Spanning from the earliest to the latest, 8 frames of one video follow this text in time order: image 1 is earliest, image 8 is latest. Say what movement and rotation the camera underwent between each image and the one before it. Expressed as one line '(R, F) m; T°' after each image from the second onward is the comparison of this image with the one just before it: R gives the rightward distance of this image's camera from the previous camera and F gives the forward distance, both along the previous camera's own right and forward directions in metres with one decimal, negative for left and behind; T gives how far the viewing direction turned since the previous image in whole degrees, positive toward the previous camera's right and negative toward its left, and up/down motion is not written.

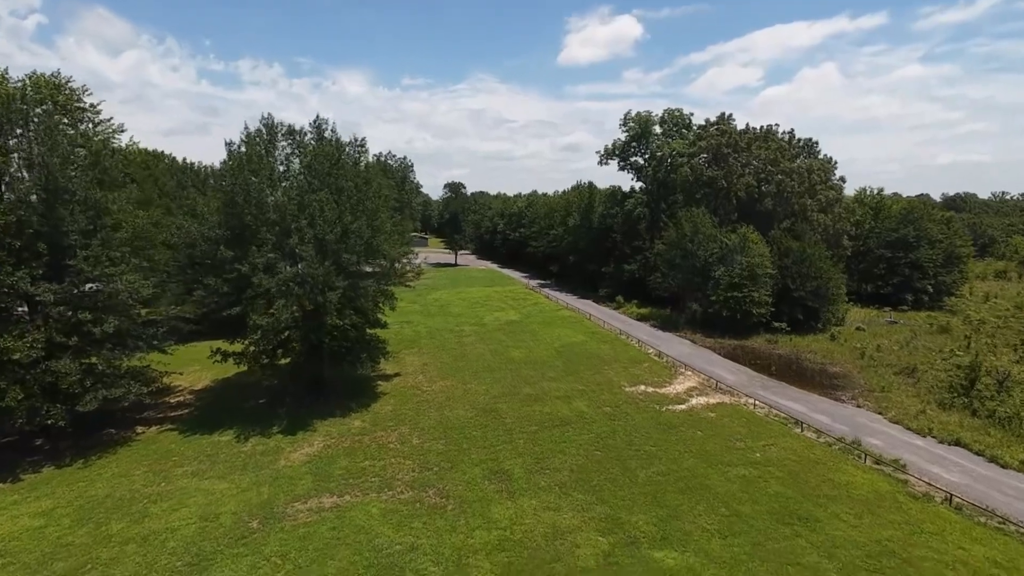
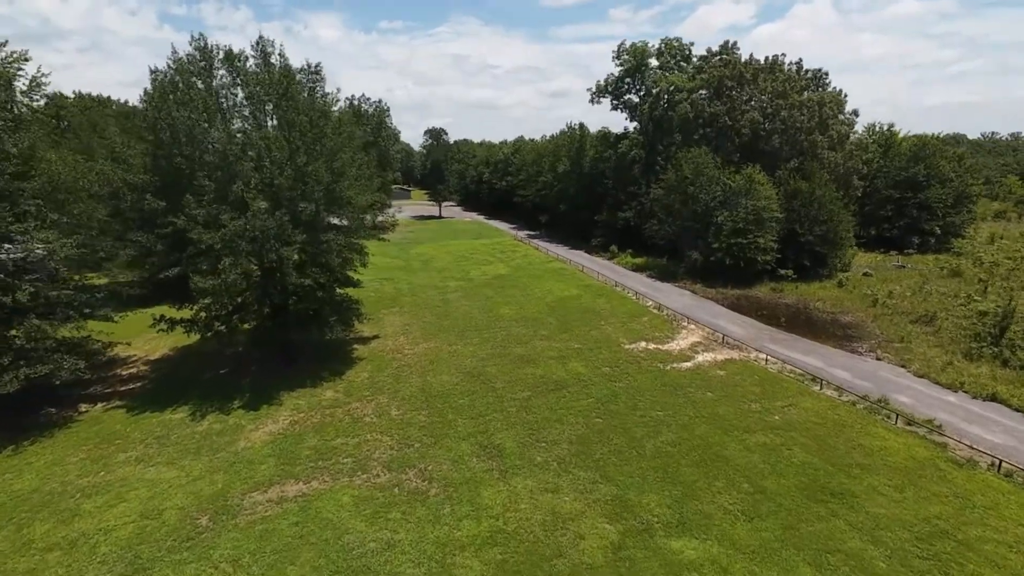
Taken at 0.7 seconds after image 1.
(0.0, +2.8) m; +1°
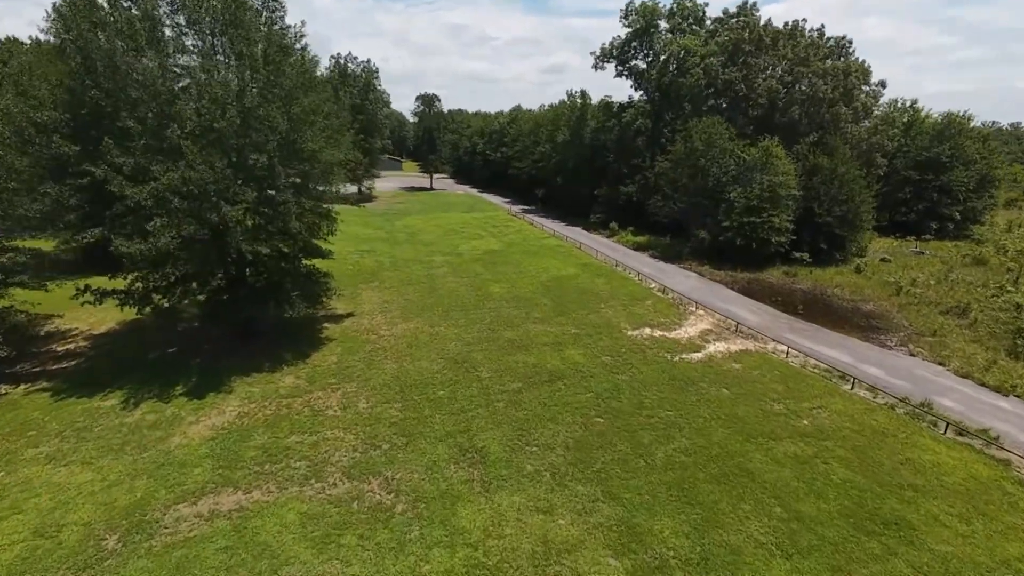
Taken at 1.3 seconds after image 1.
(+0.1, +2.8) m; +1°
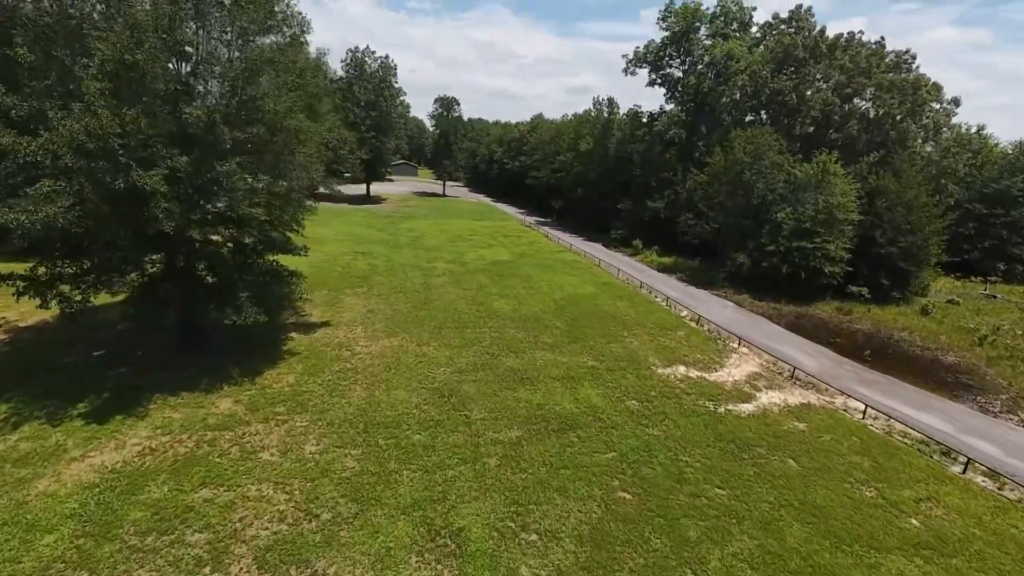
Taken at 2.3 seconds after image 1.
(+0.1, +4.1) m; -1°
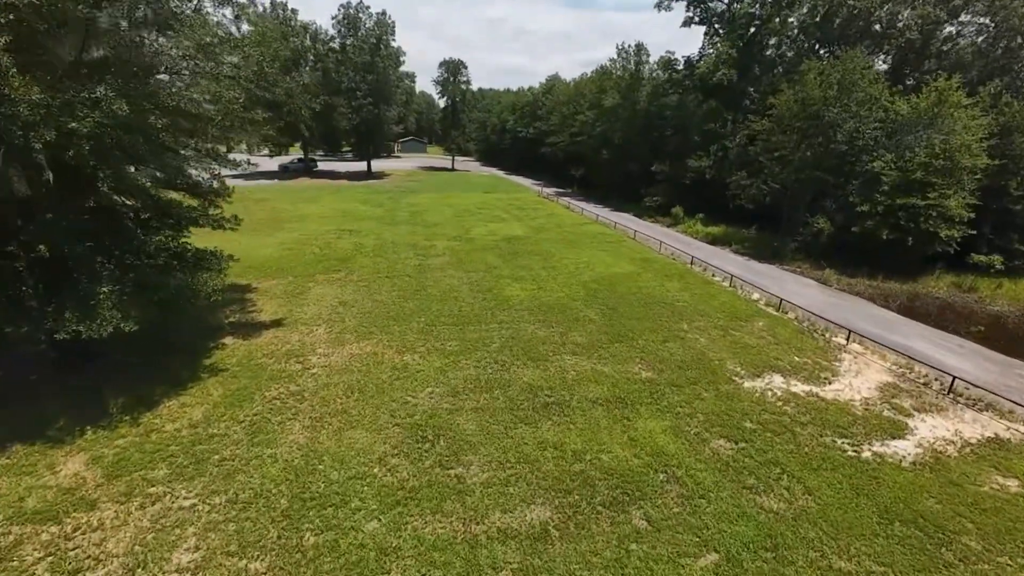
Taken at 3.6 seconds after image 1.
(0.0, +5.8) m; -2°
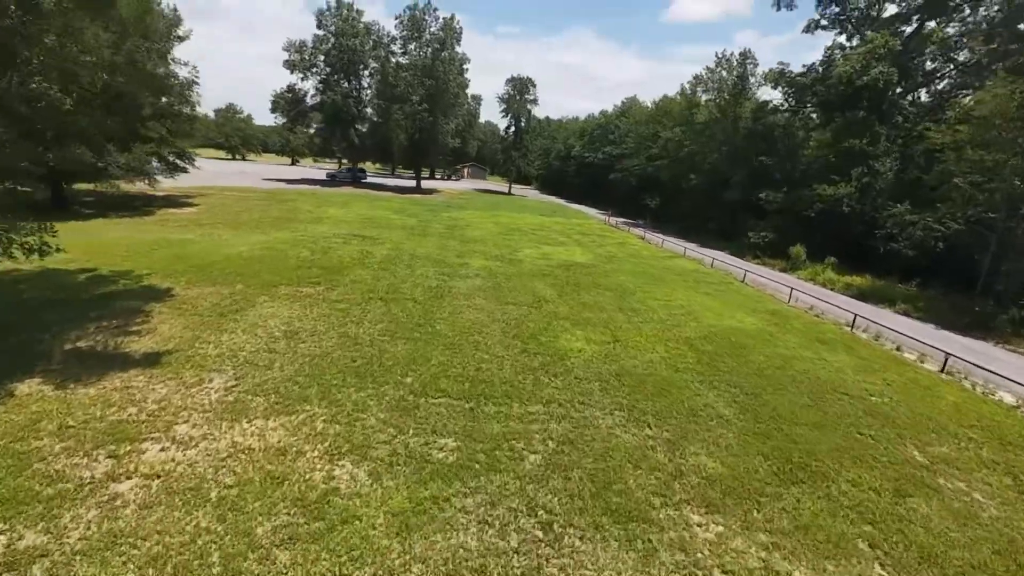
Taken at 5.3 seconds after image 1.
(-0.3, +7.4) m; -6°
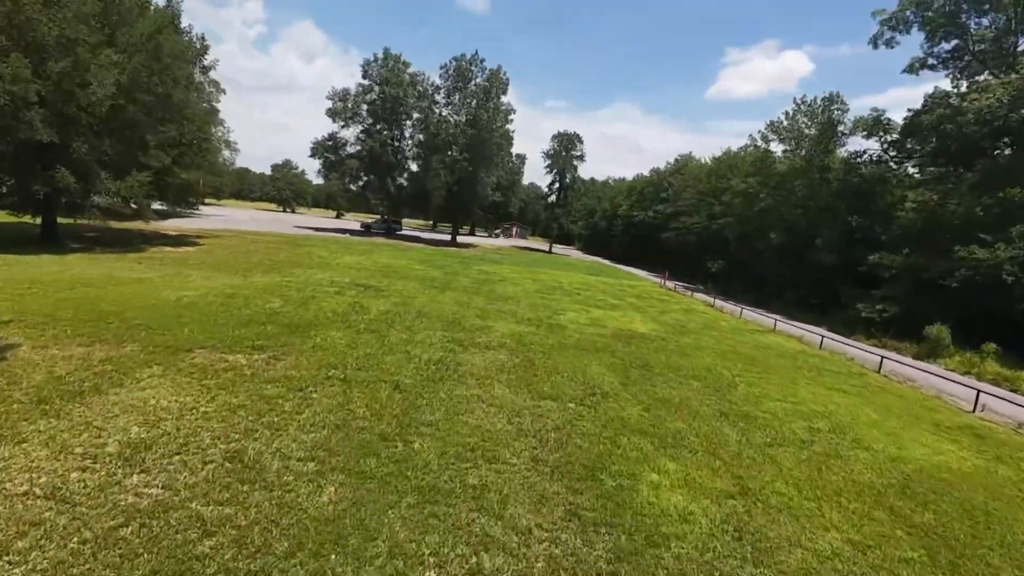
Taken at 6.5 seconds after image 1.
(-0.1, +5.1) m; -5°
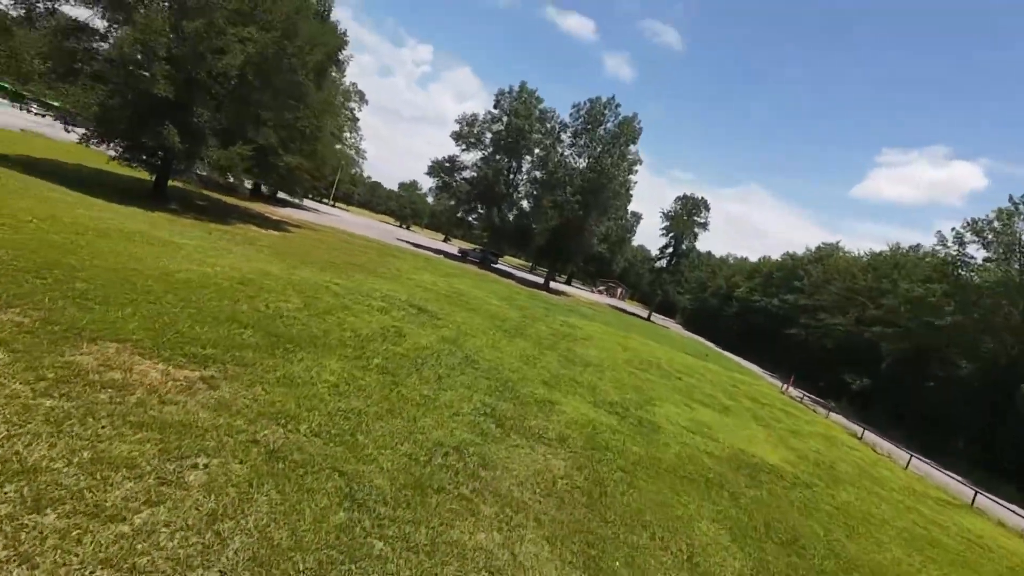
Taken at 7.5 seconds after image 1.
(0.0, +3.9) m; -11°
